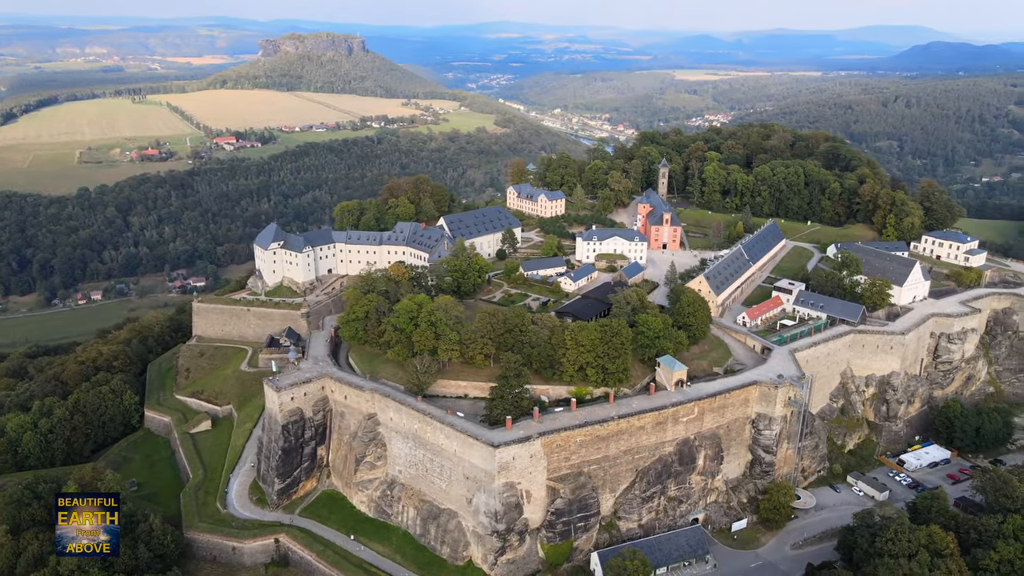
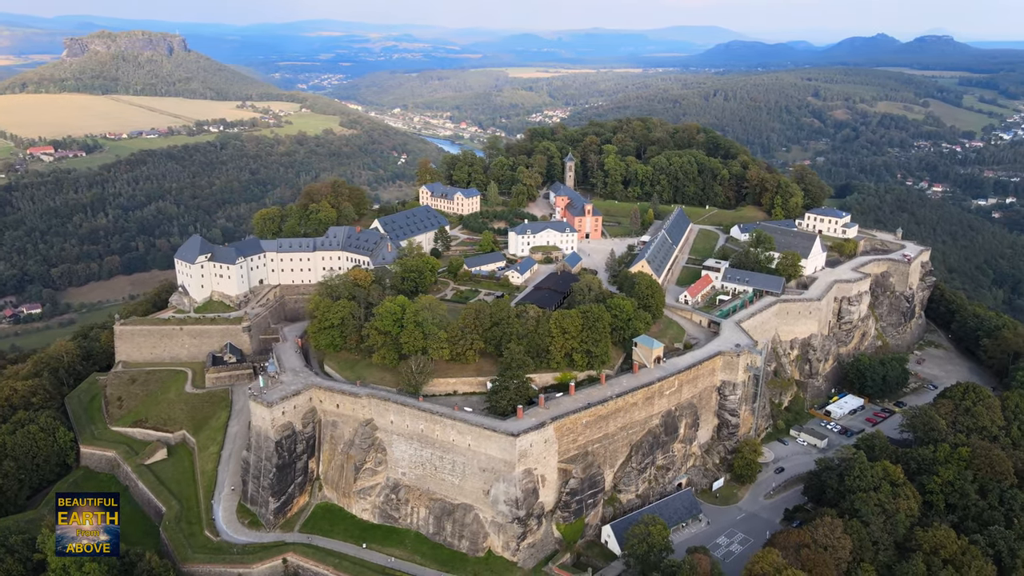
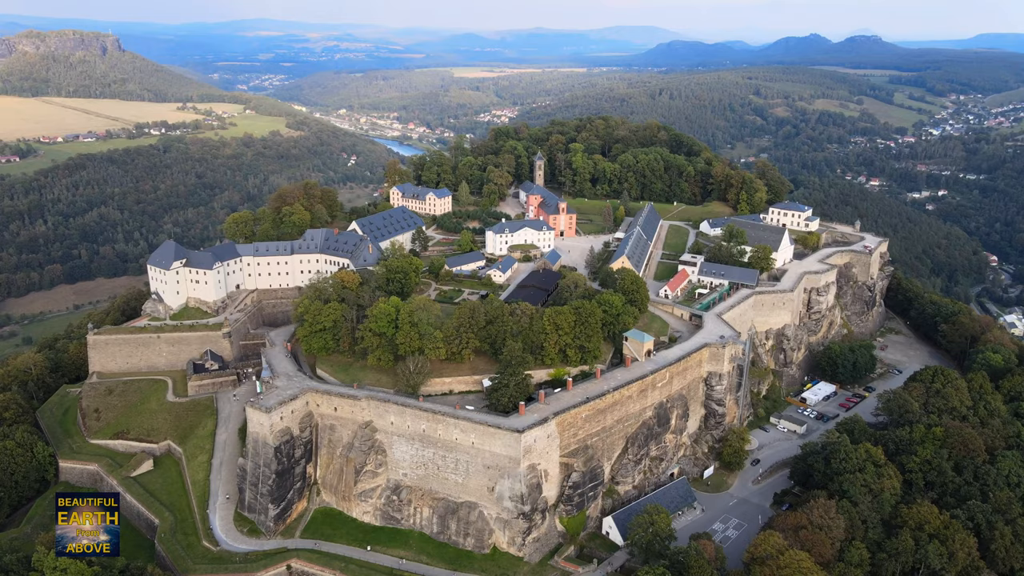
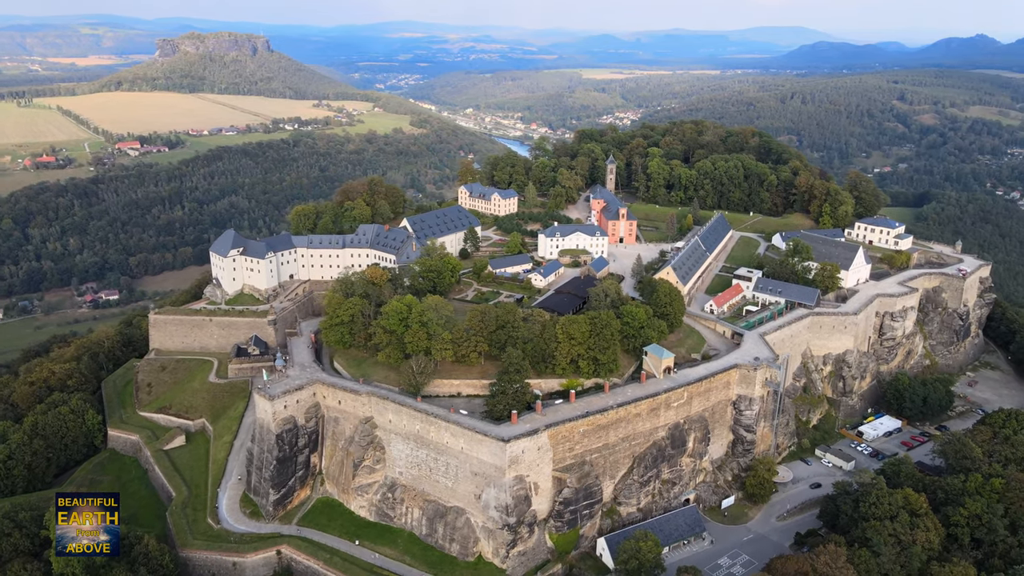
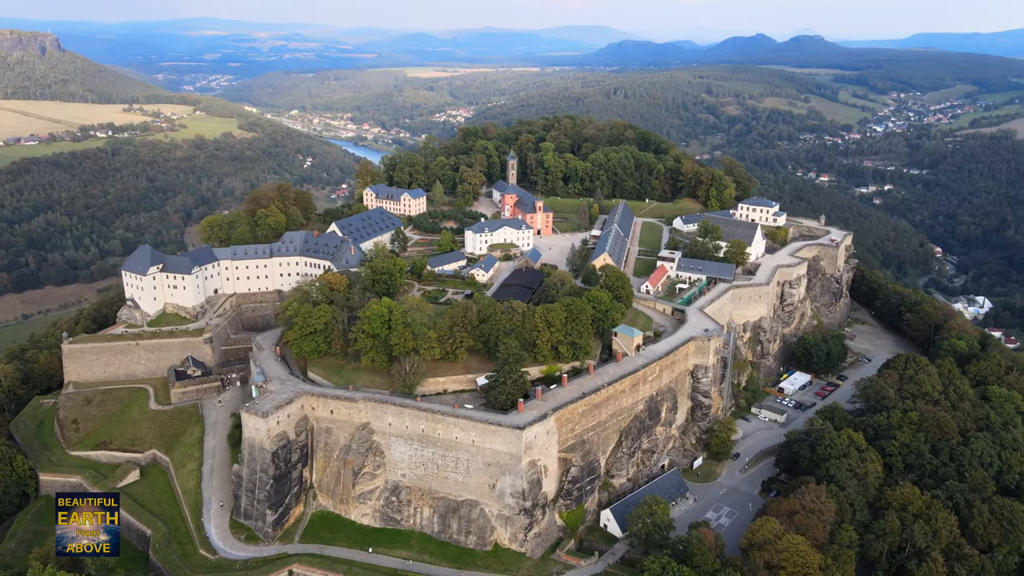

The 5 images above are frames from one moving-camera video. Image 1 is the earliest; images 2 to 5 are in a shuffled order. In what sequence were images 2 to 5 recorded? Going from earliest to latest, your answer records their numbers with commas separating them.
4, 2, 3, 5
